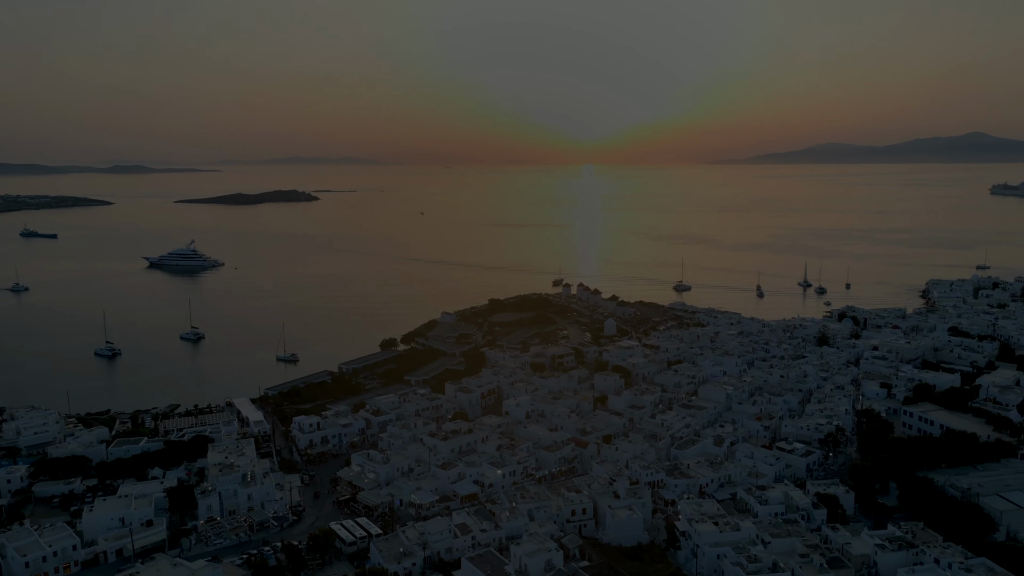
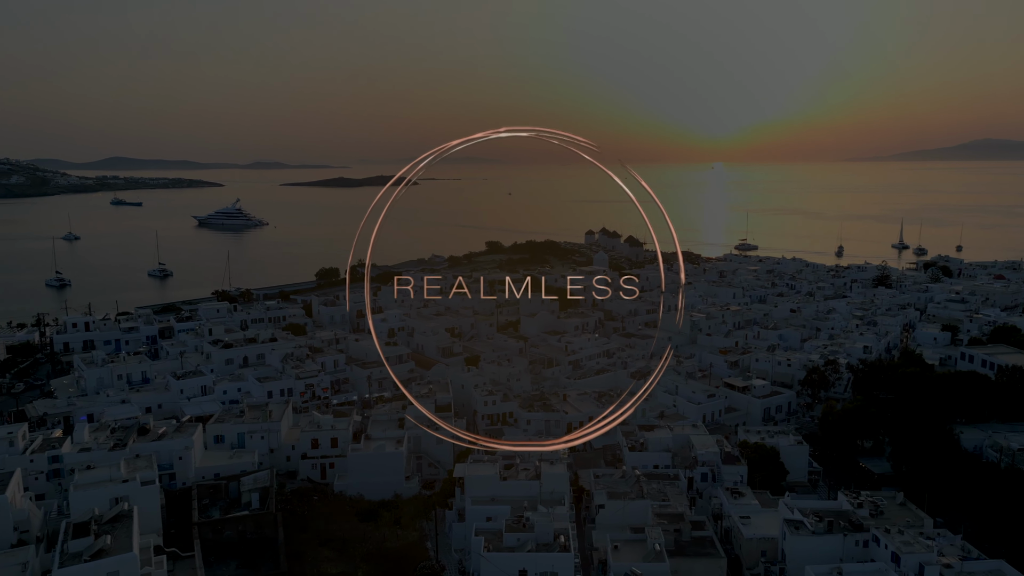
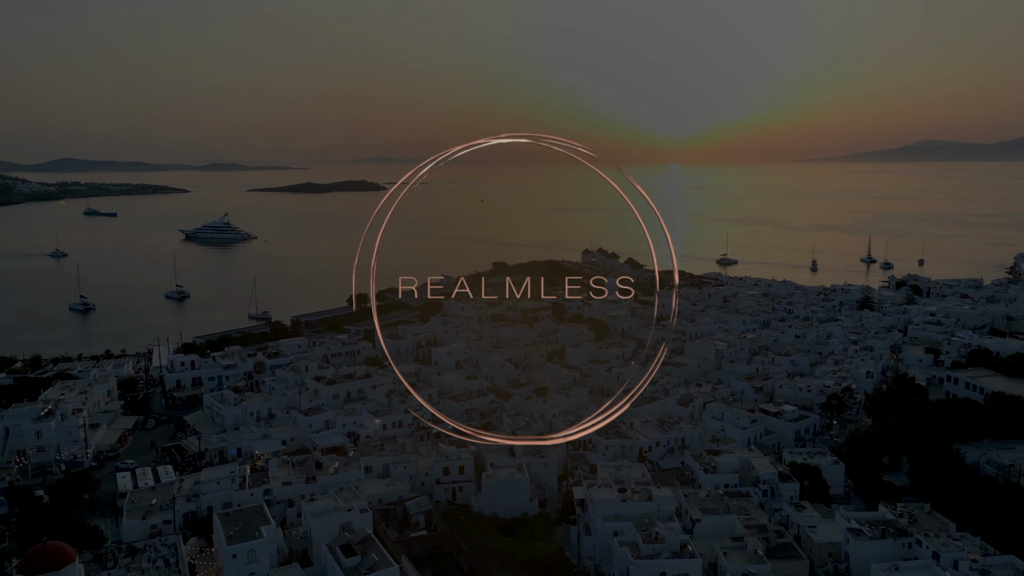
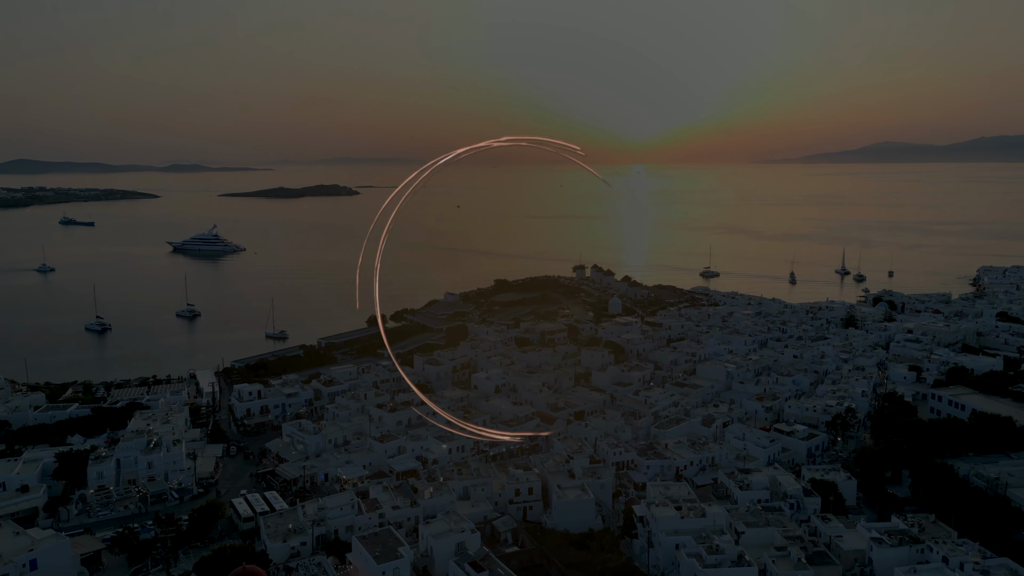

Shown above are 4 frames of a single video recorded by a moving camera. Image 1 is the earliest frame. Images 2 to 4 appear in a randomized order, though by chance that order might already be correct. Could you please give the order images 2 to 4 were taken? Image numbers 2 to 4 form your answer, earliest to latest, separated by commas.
4, 3, 2
